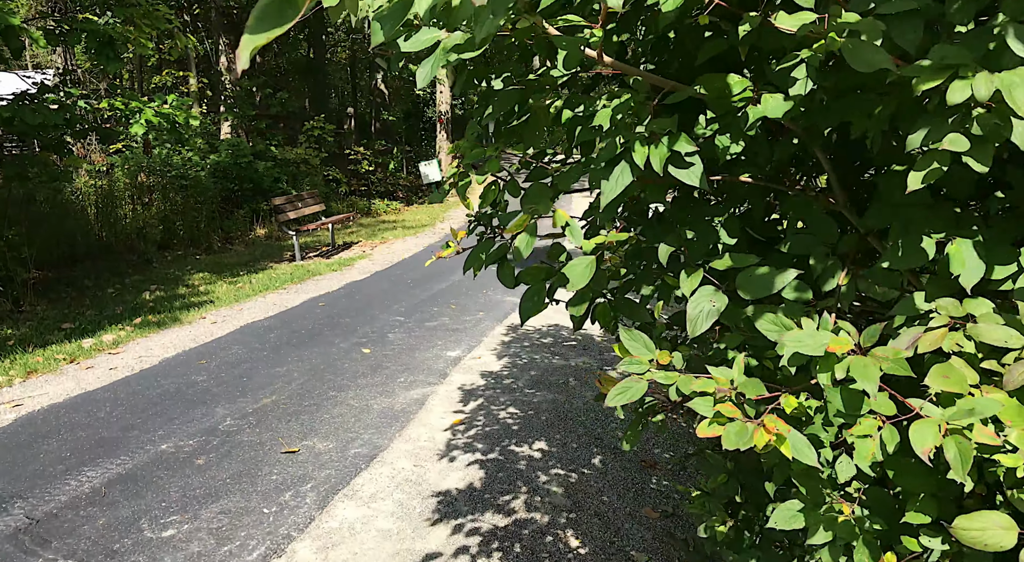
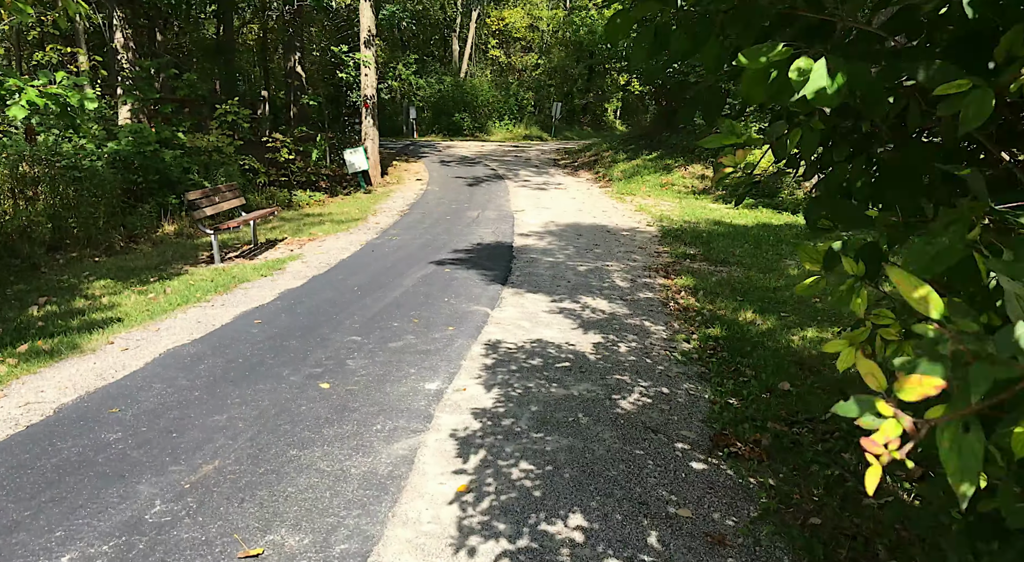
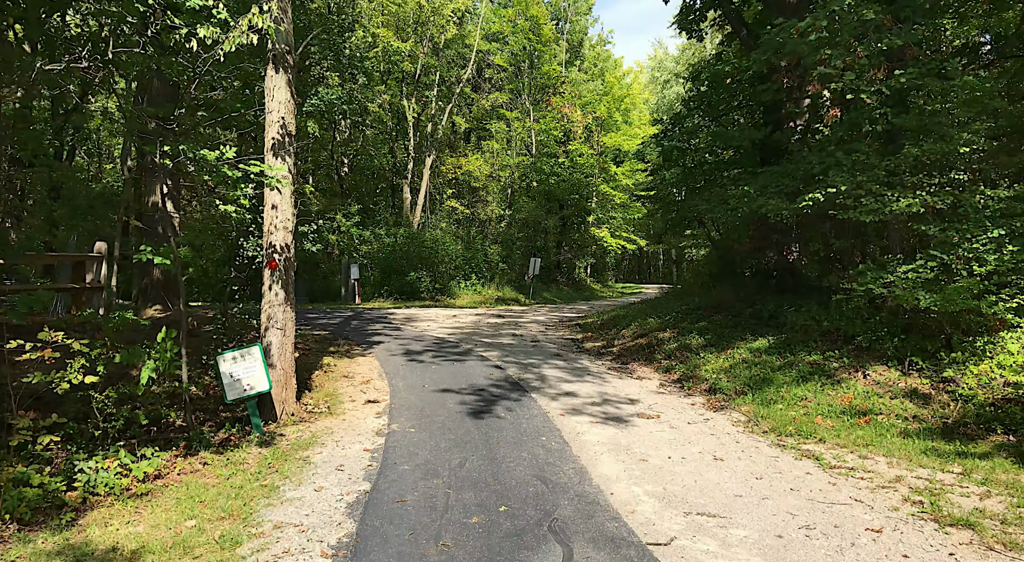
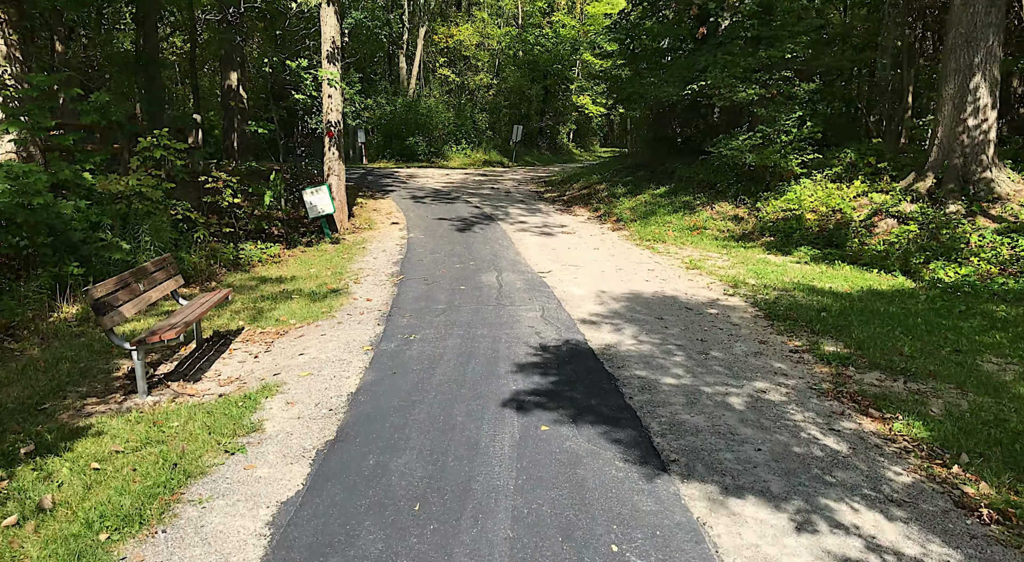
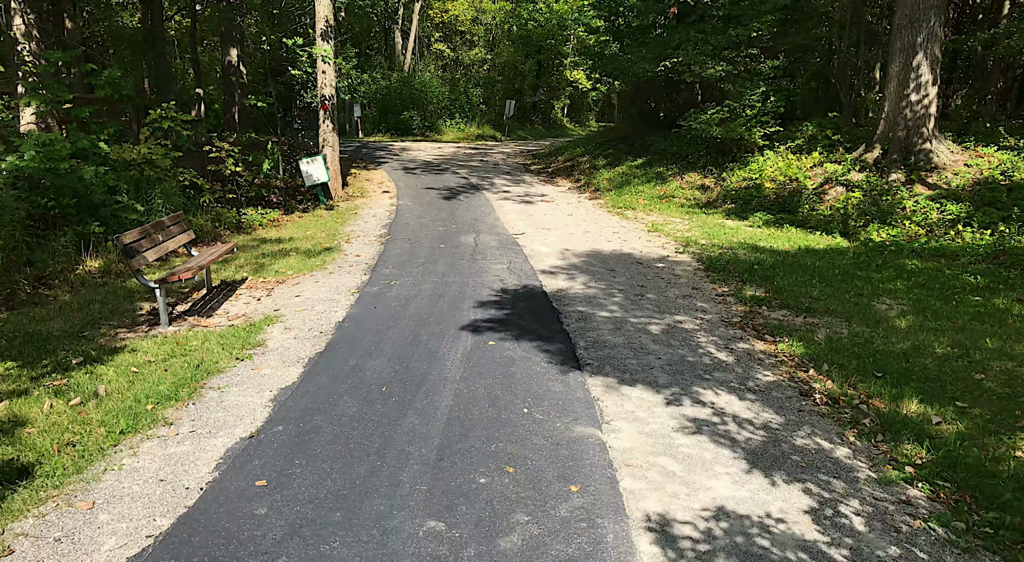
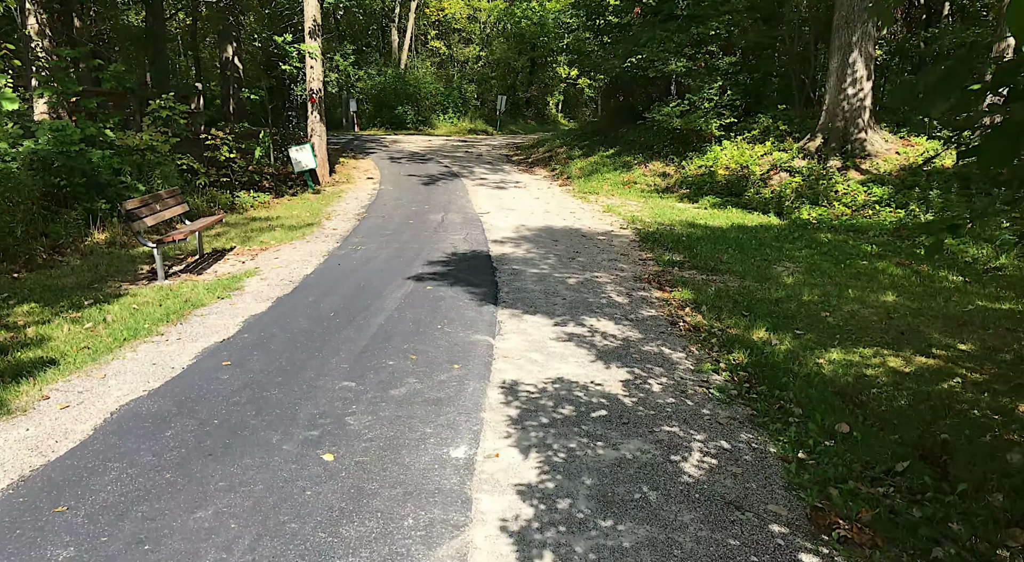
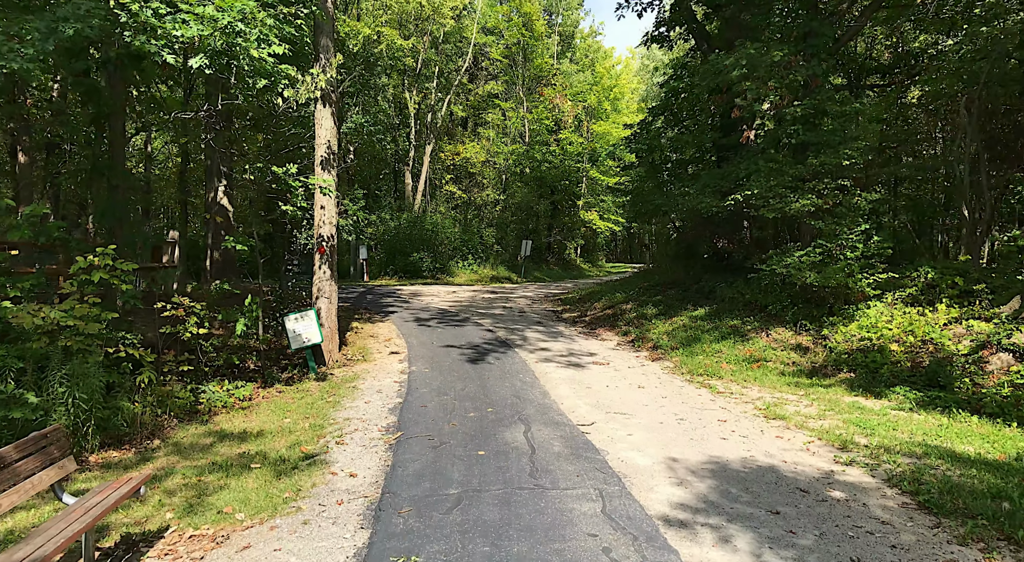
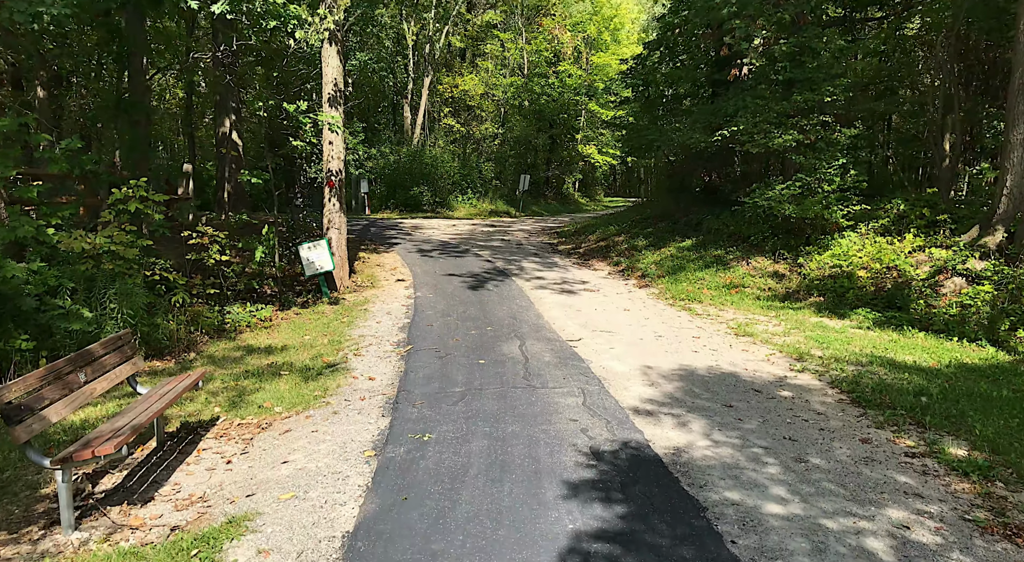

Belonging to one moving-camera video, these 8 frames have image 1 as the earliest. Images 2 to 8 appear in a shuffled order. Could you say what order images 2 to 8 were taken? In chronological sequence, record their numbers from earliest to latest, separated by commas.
2, 6, 5, 4, 8, 7, 3
